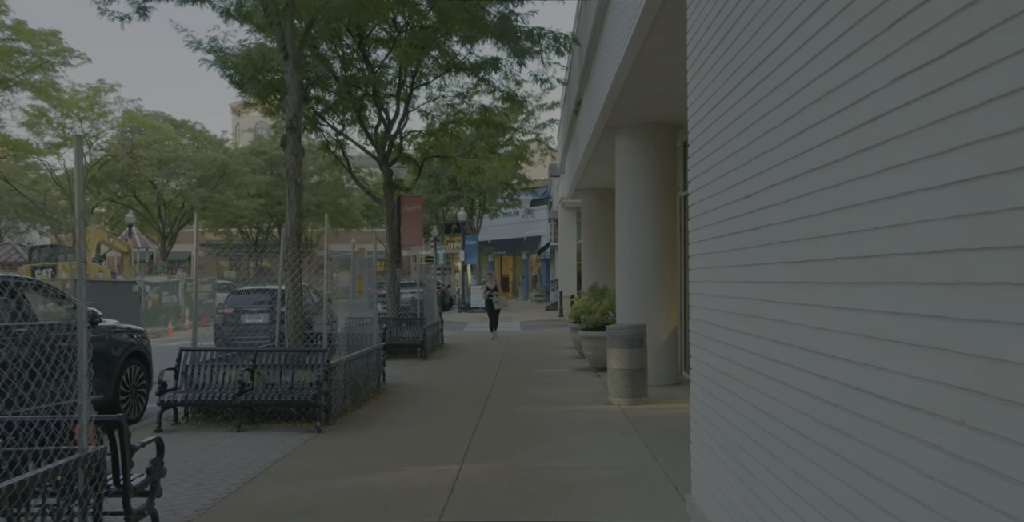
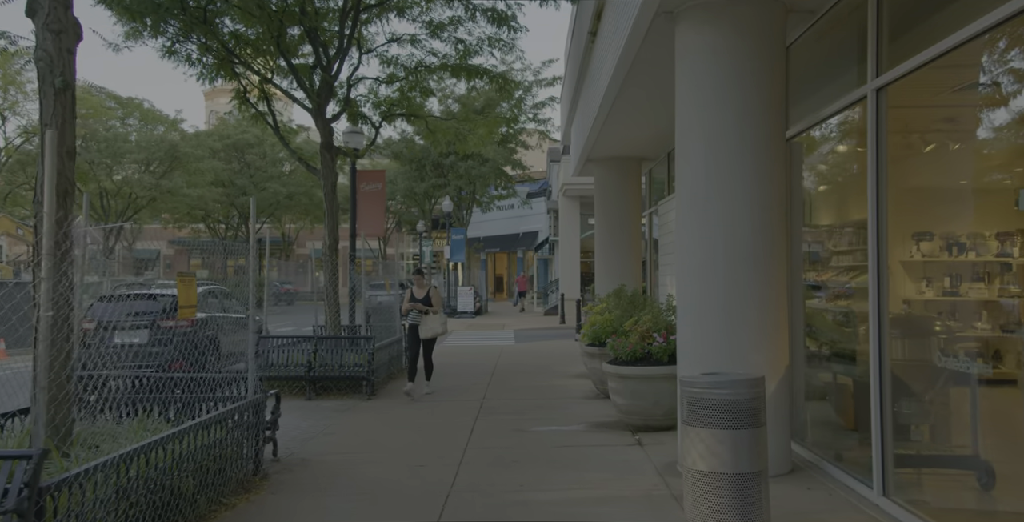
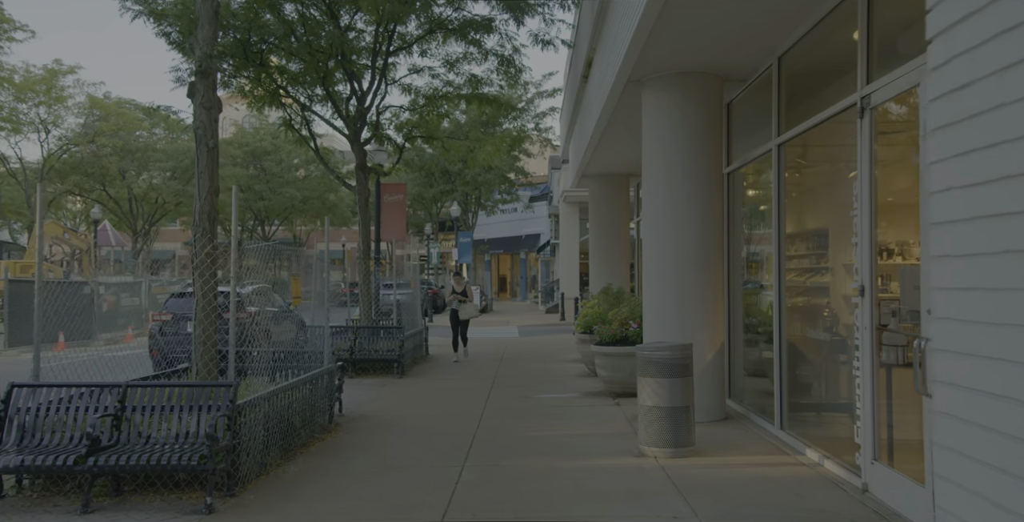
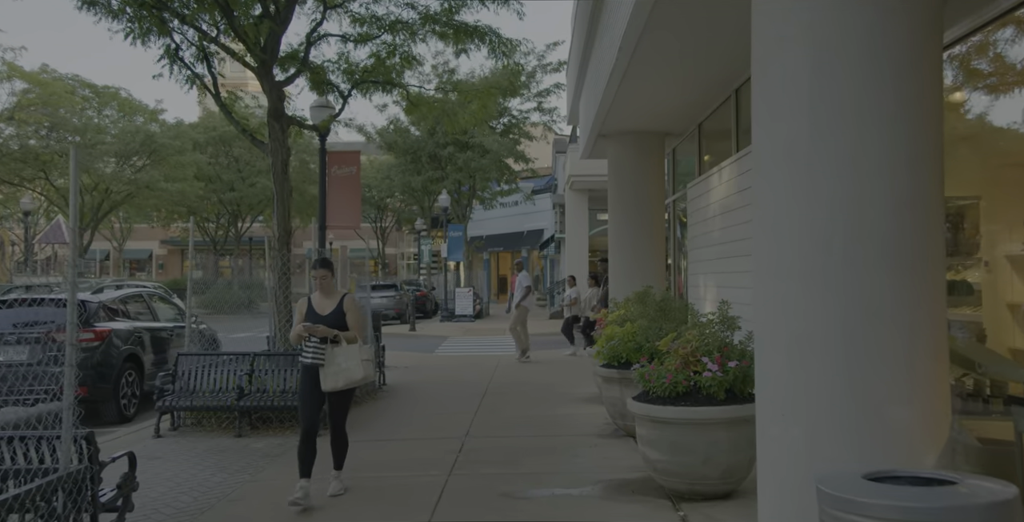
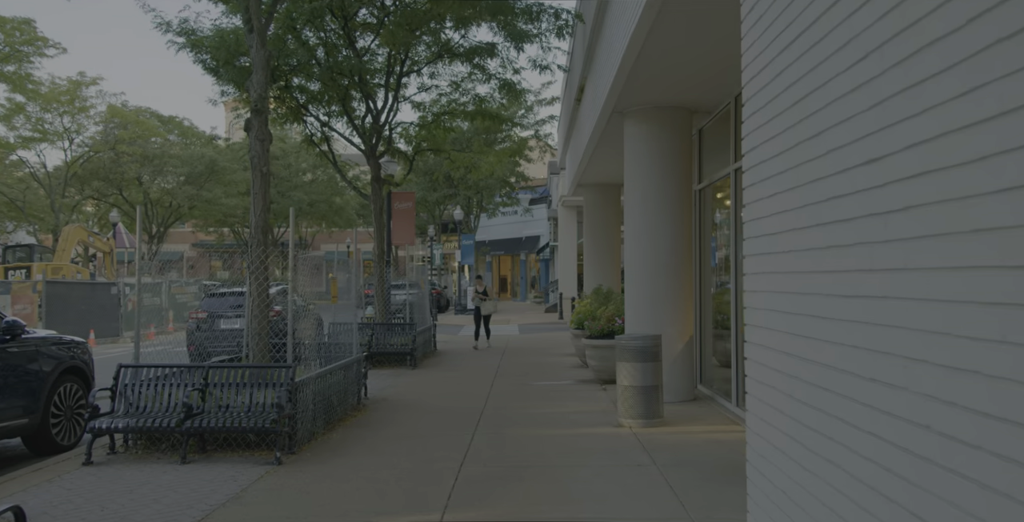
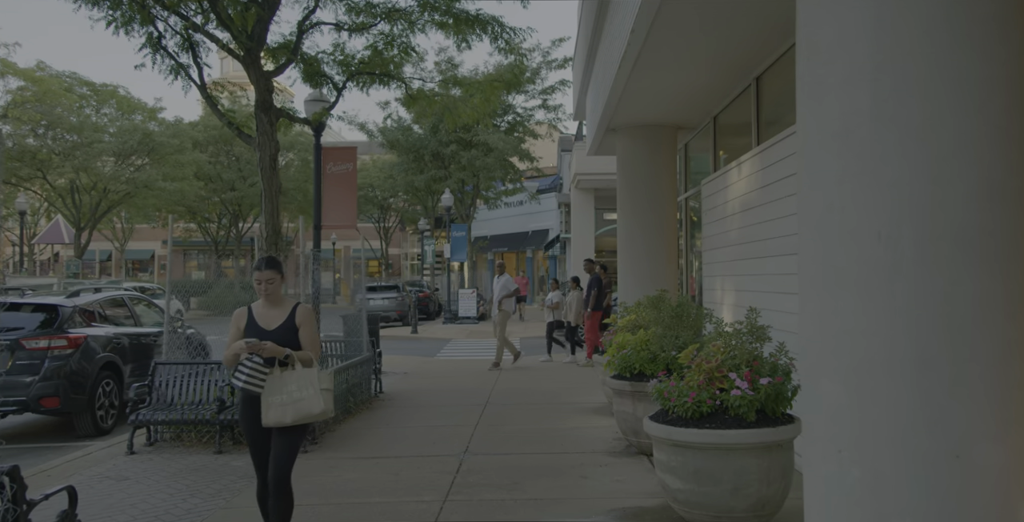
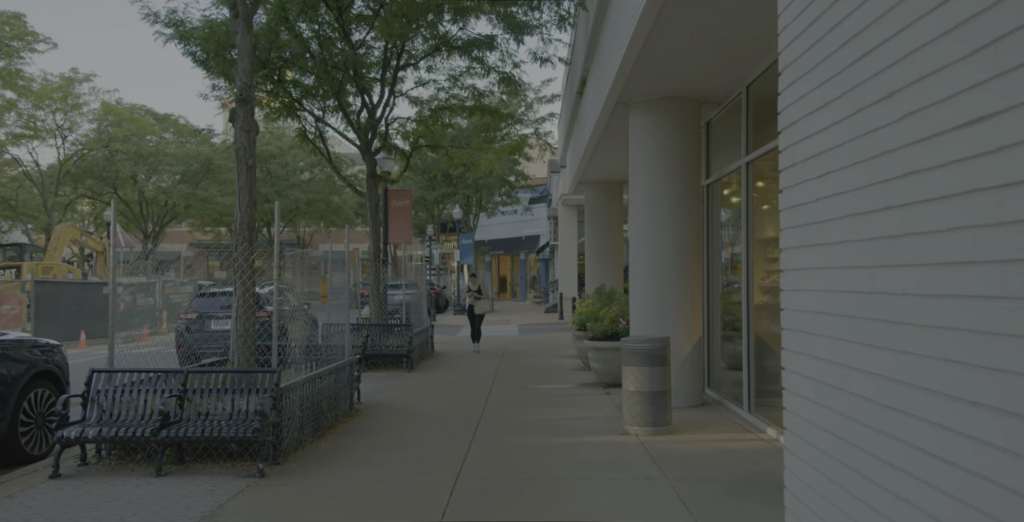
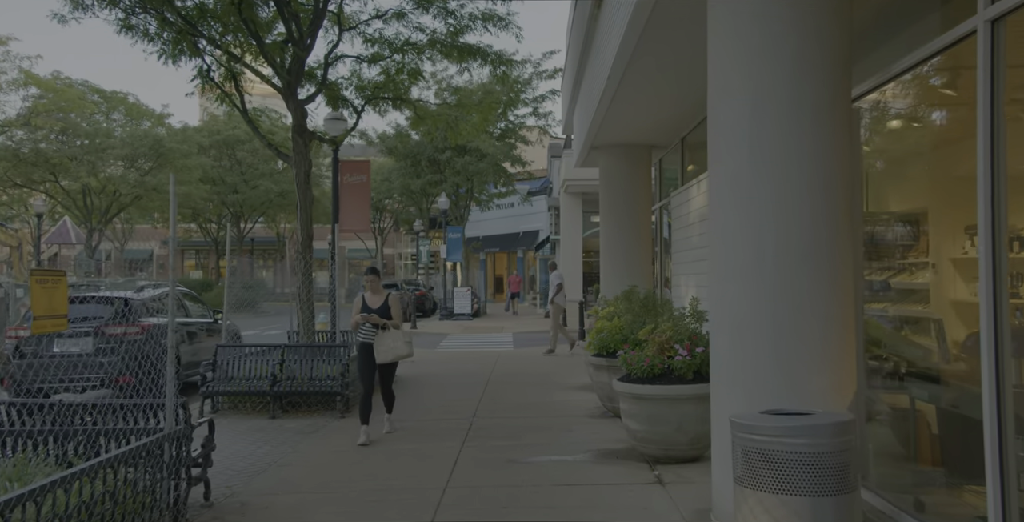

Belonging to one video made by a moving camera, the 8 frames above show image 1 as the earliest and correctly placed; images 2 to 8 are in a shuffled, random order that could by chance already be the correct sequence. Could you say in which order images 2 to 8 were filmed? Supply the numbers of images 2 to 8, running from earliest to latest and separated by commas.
5, 7, 3, 2, 8, 4, 6
